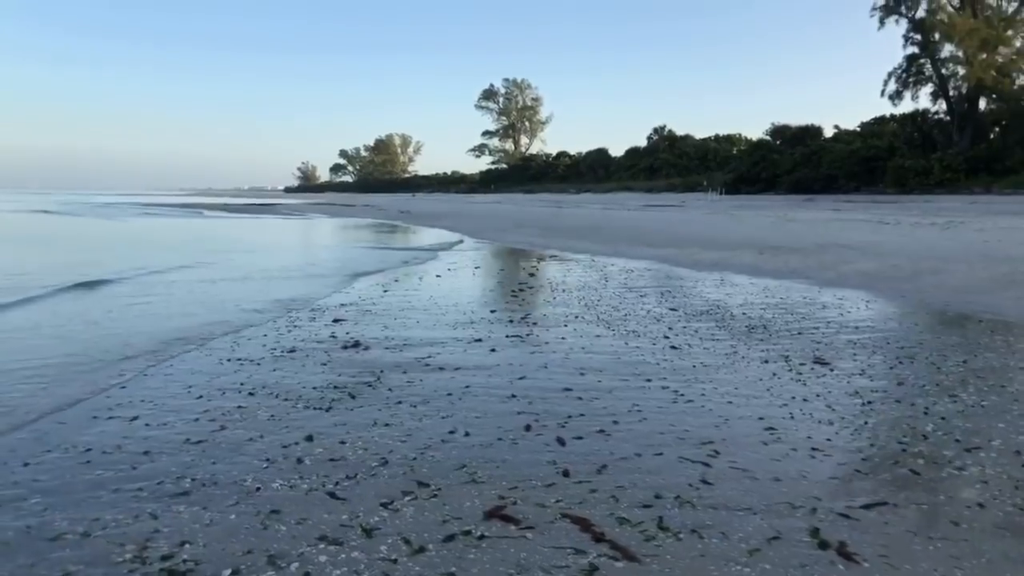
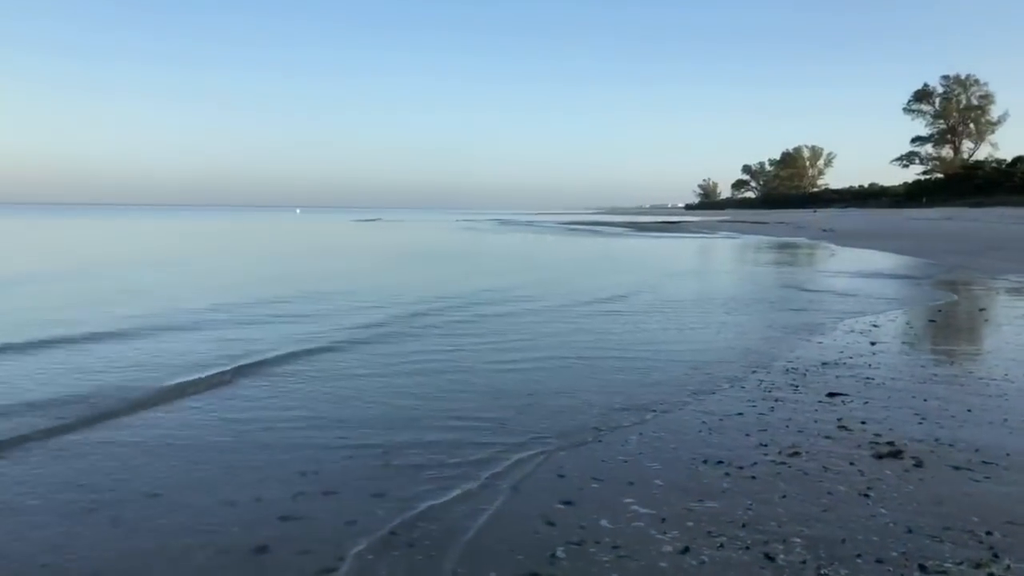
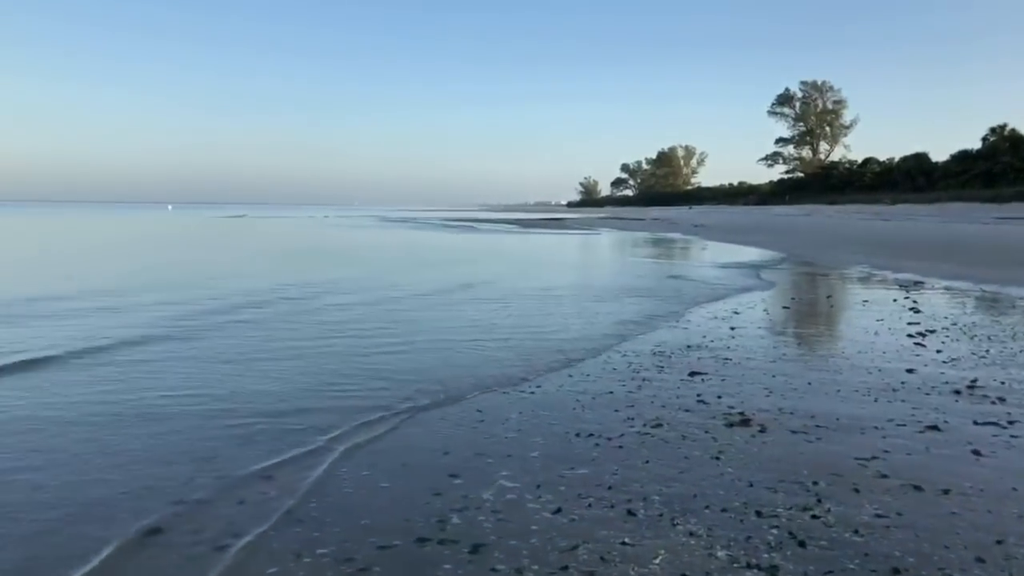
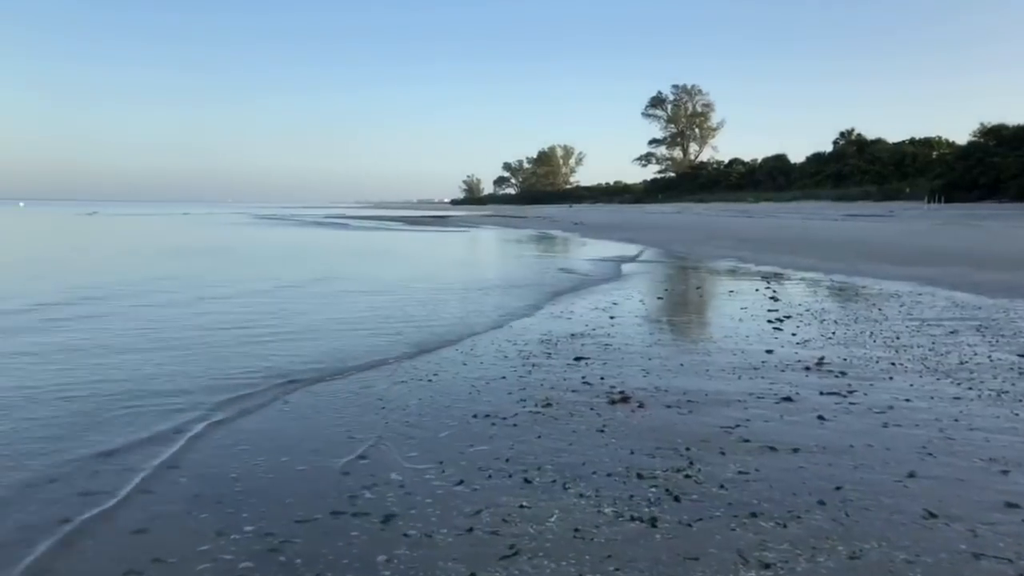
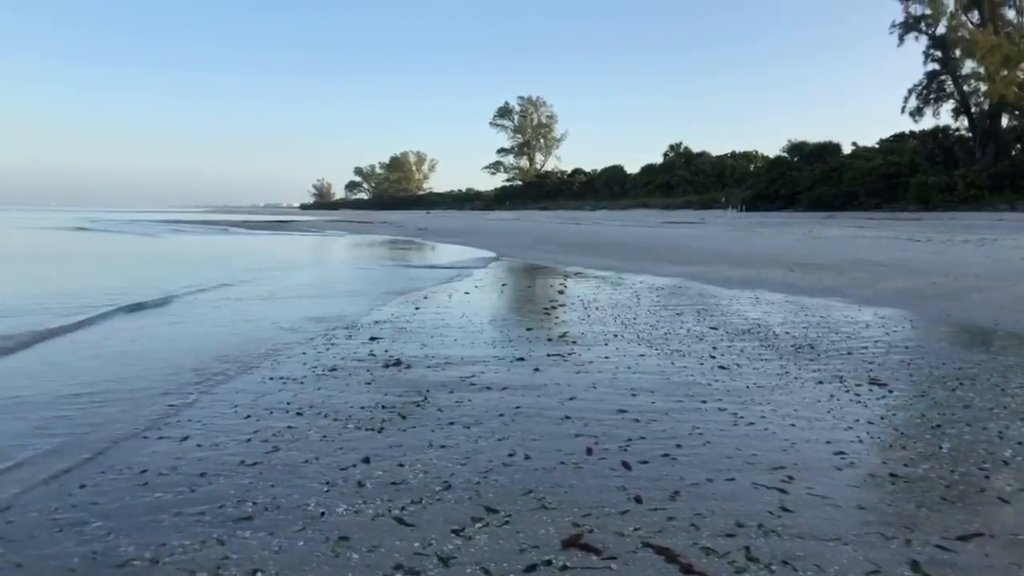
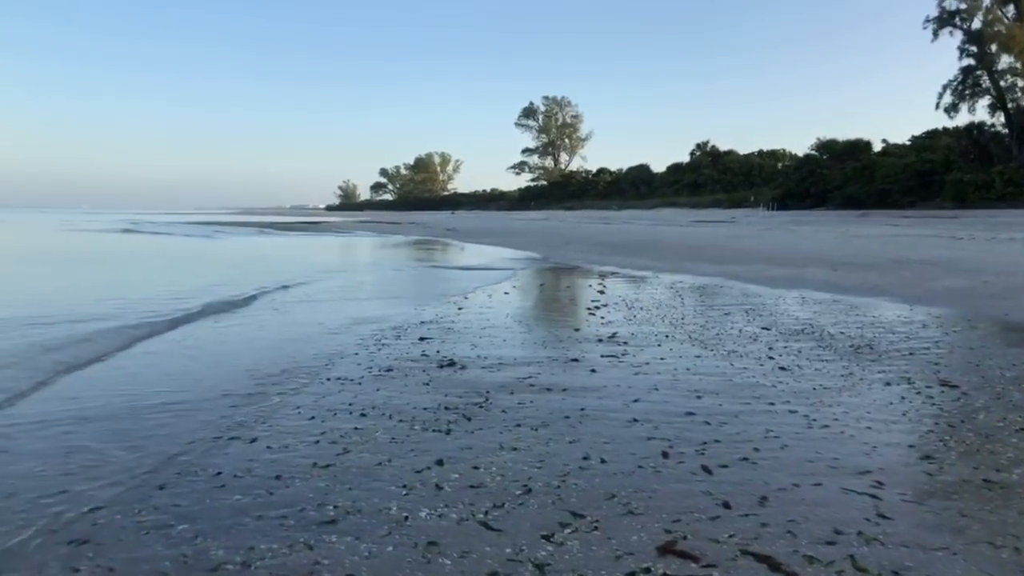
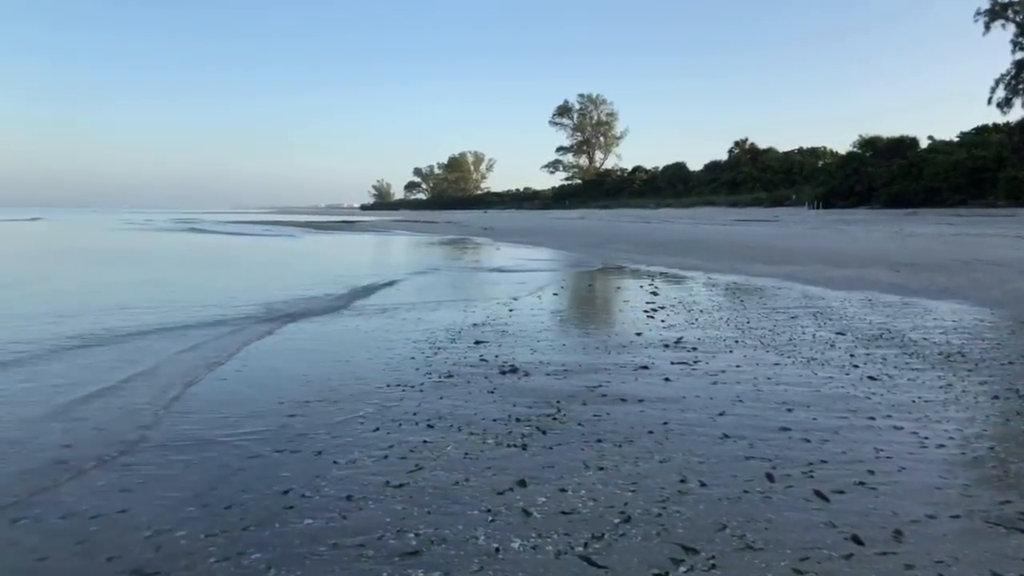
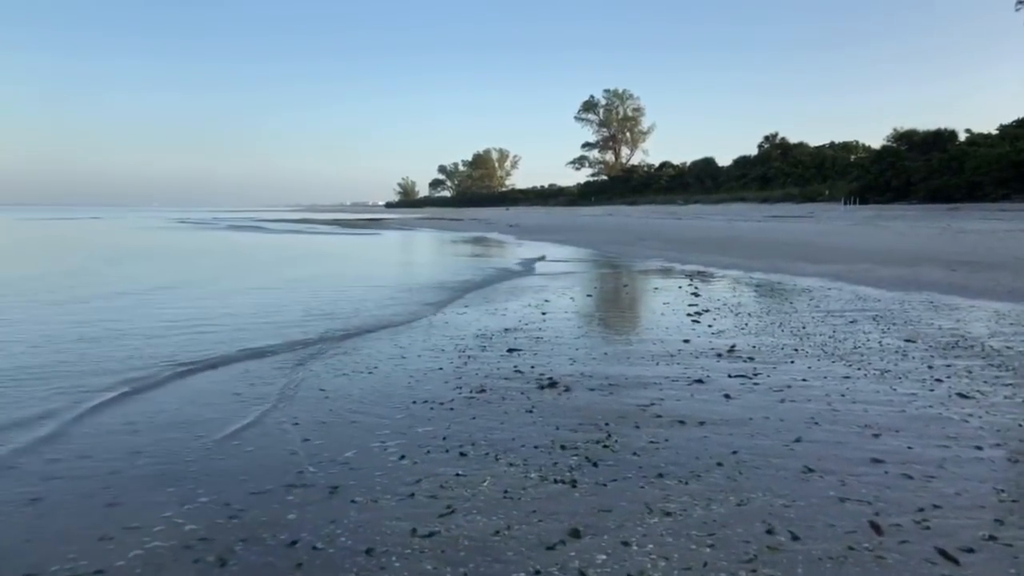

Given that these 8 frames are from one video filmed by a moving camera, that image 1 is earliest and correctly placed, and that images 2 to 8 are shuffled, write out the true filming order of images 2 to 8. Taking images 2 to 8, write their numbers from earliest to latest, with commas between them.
5, 6, 7, 8, 4, 3, 2
